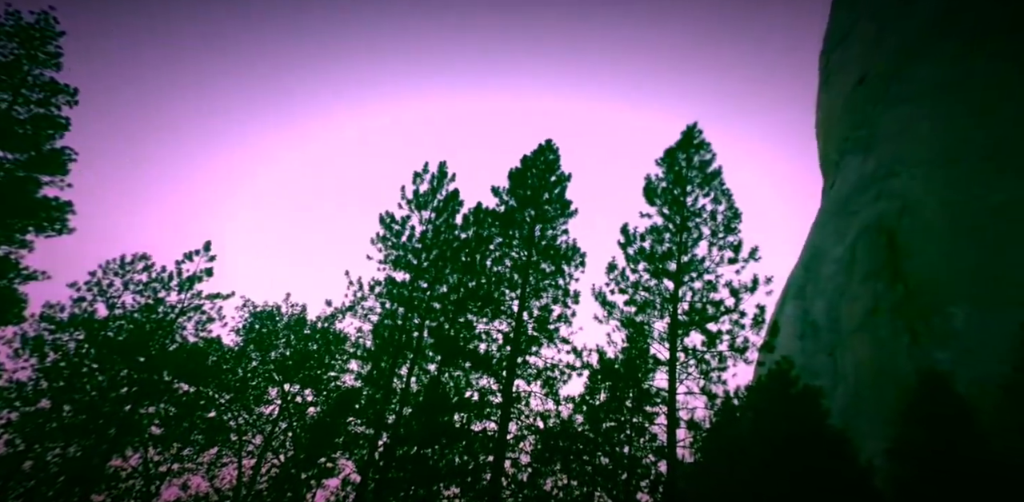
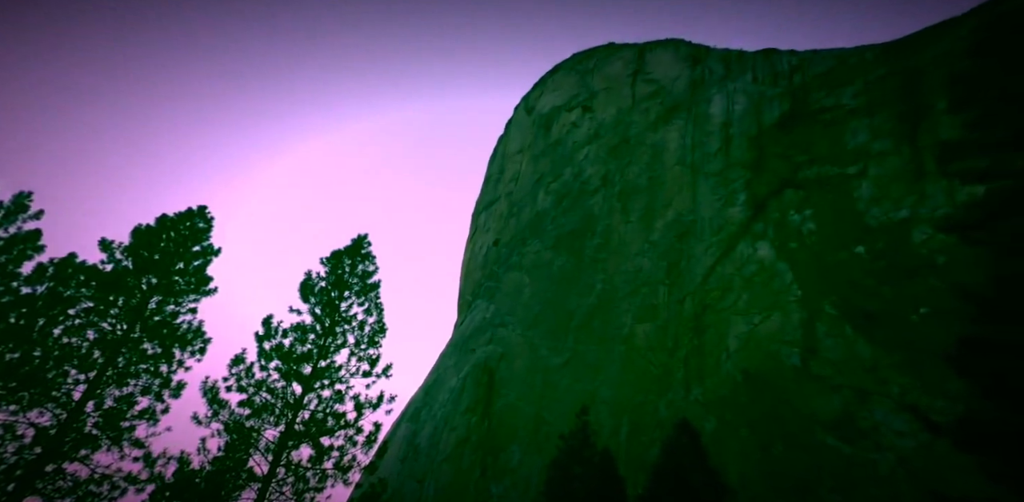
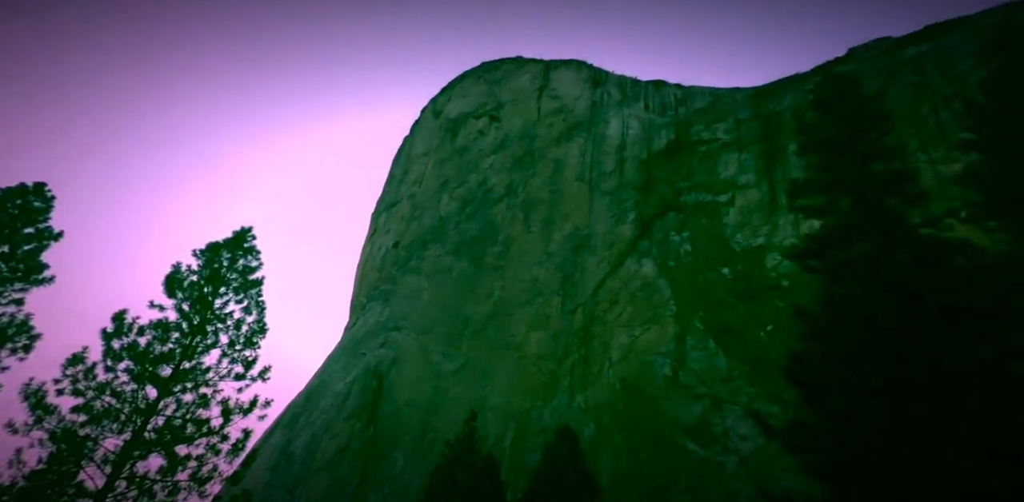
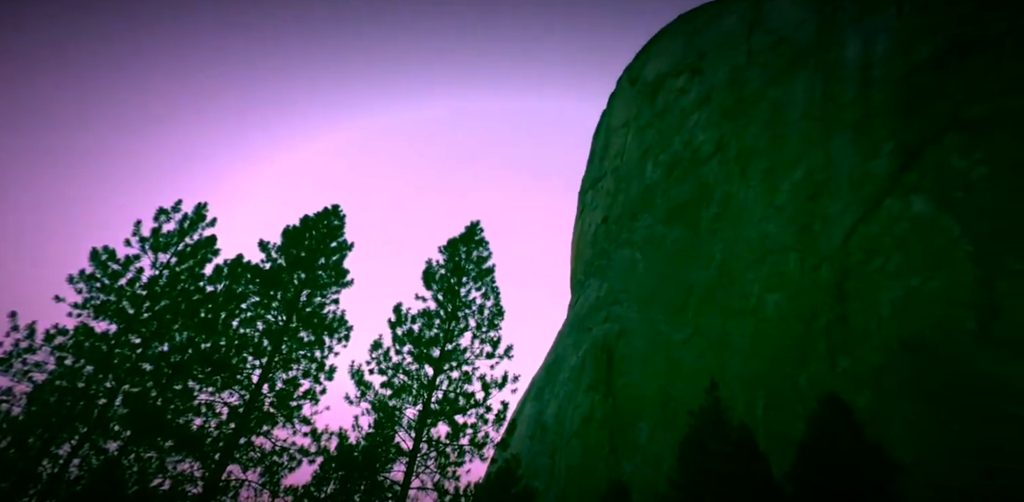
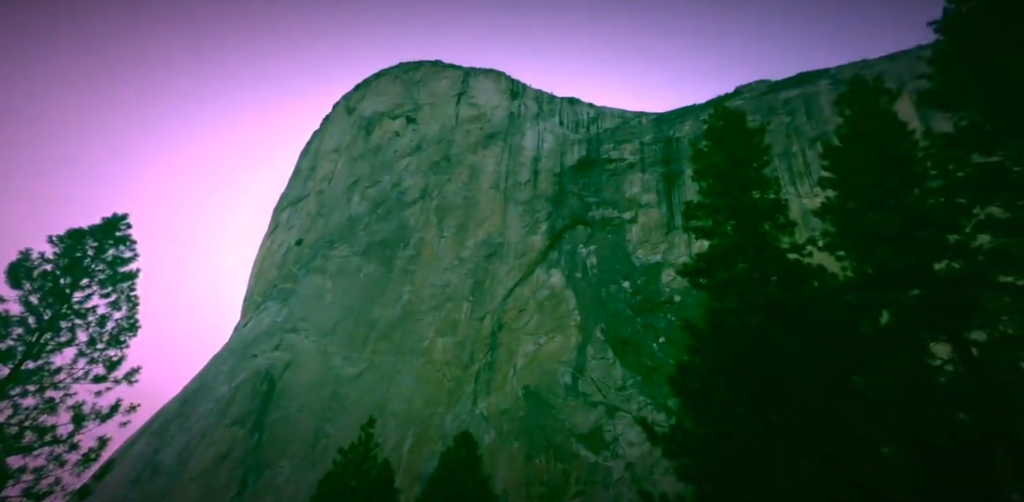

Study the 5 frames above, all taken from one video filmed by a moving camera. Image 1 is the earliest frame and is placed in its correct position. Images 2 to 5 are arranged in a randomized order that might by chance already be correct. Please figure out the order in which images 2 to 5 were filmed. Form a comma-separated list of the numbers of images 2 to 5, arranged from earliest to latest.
4, 2, 3, 5
